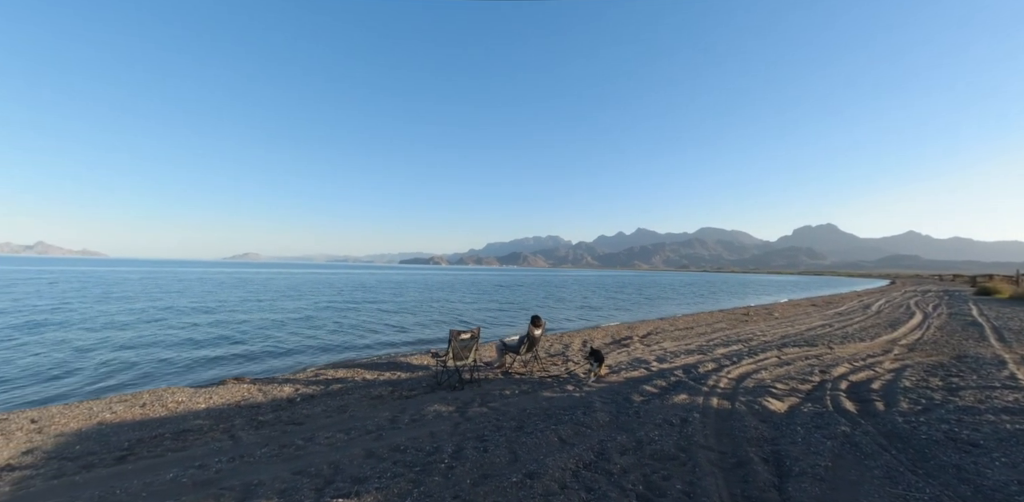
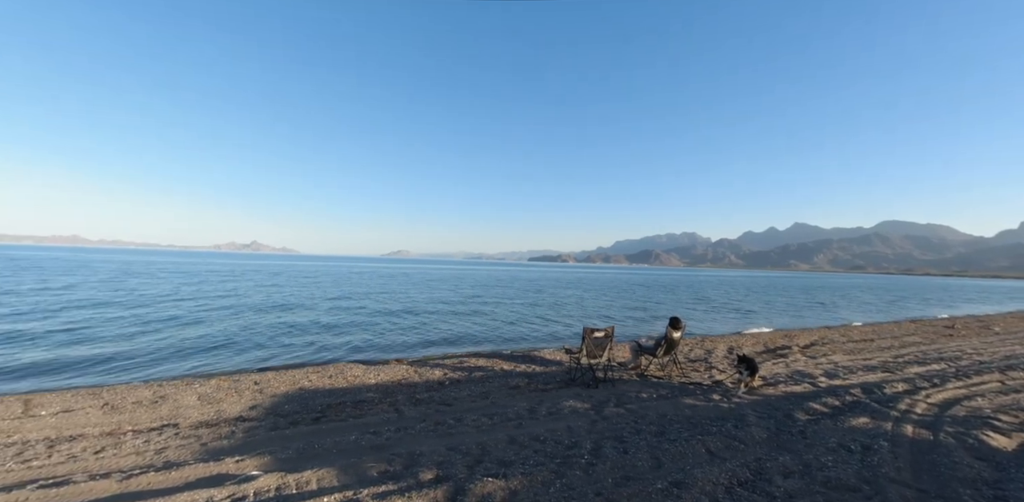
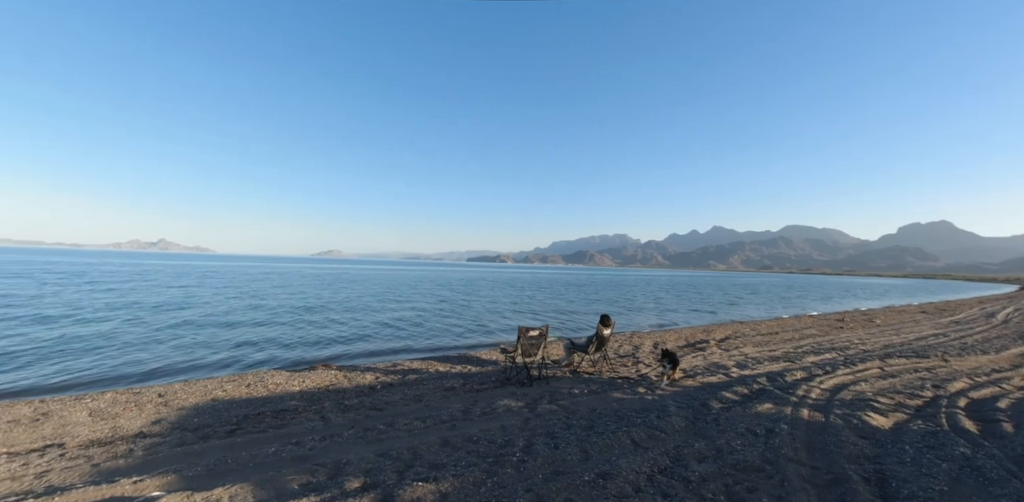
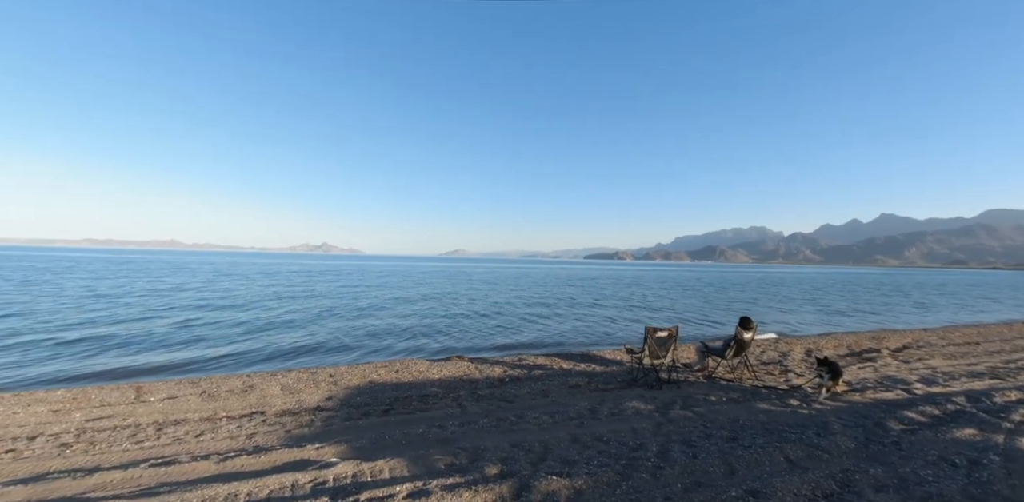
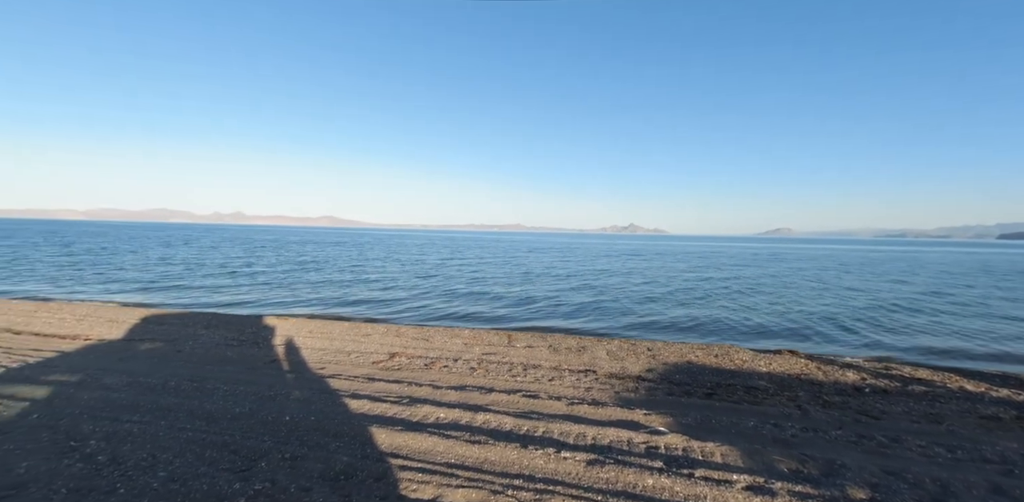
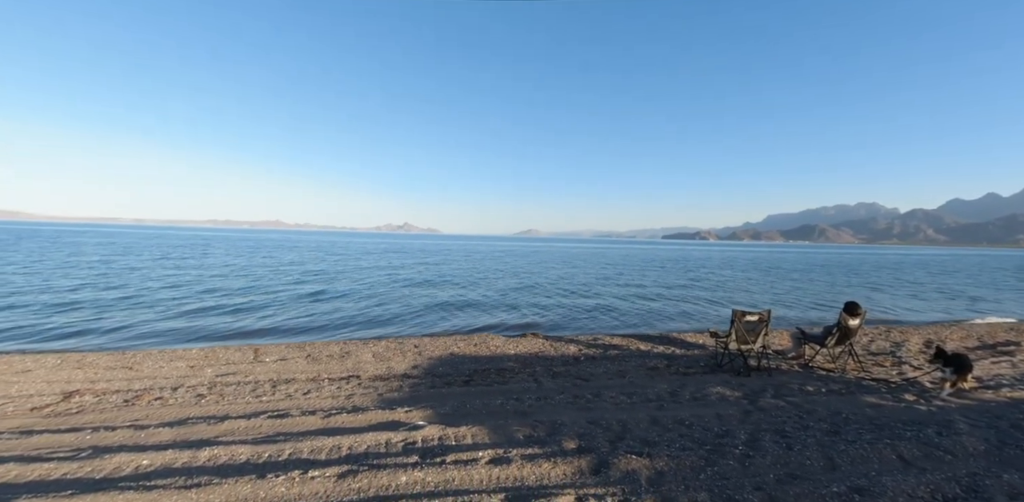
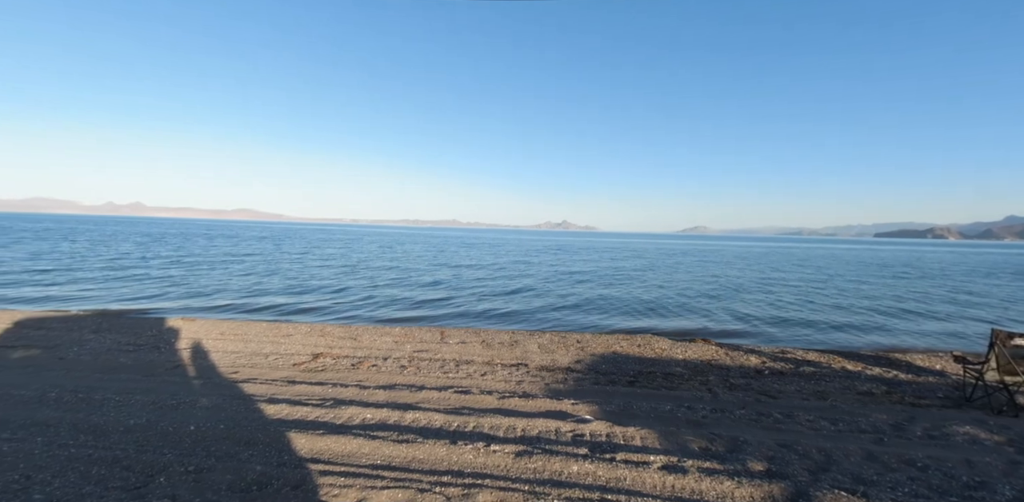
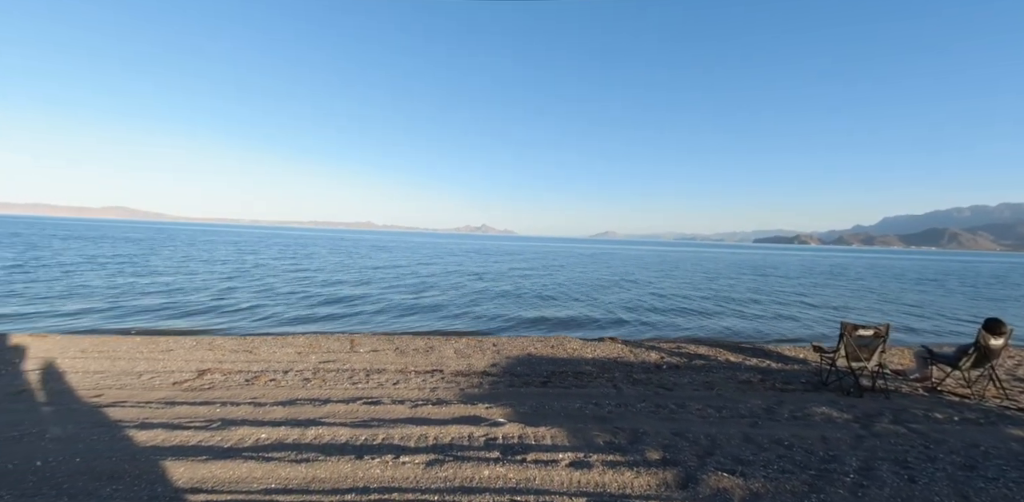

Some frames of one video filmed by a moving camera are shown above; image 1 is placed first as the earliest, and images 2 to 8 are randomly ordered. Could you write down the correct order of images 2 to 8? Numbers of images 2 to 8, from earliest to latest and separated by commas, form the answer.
3, 2, 4, 6, 8, 7, 5
